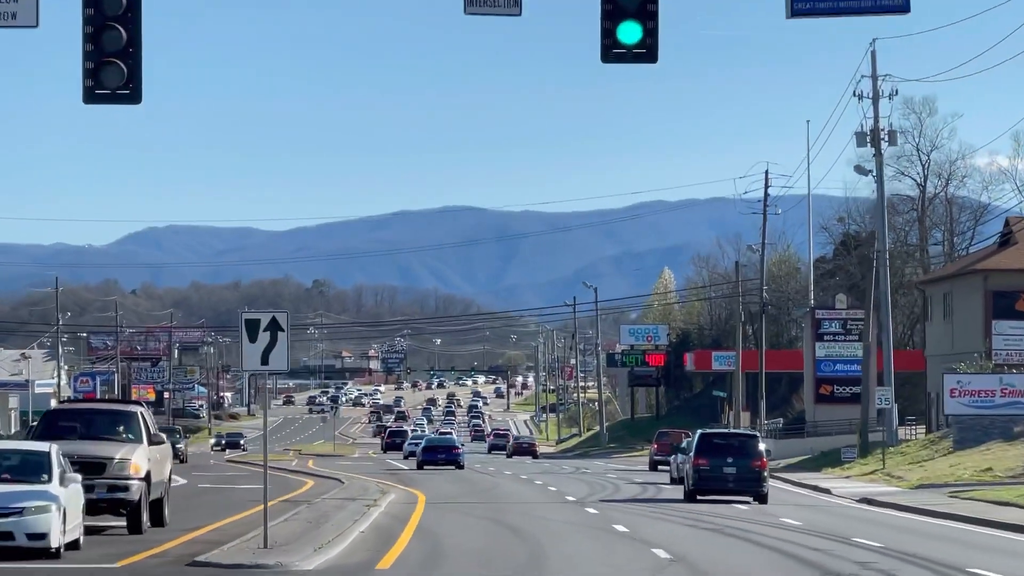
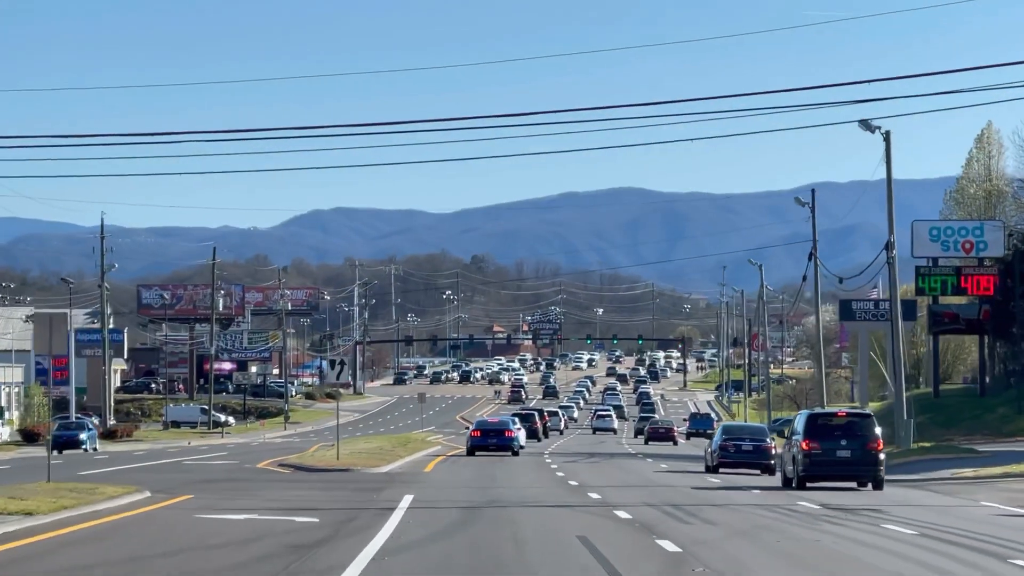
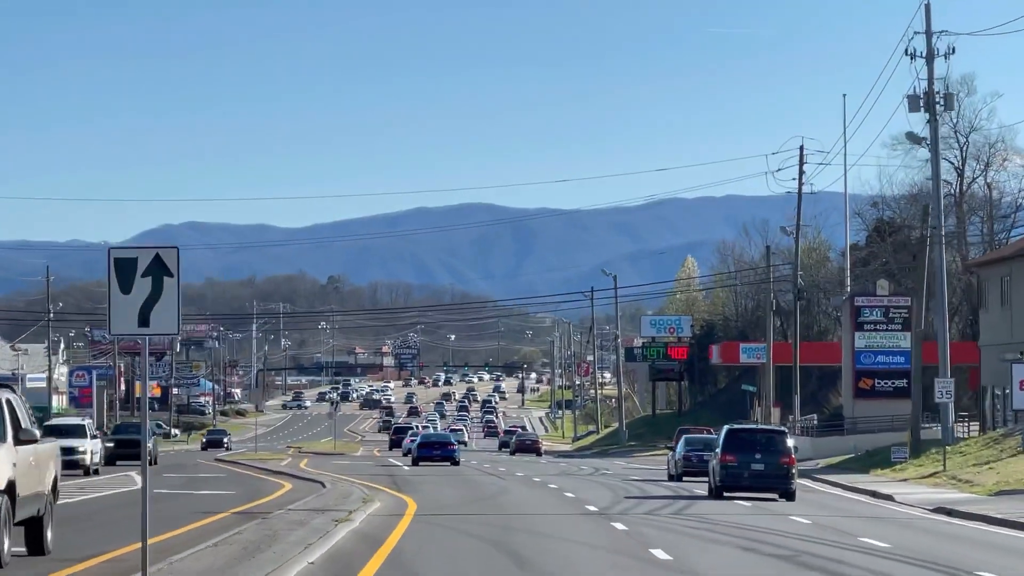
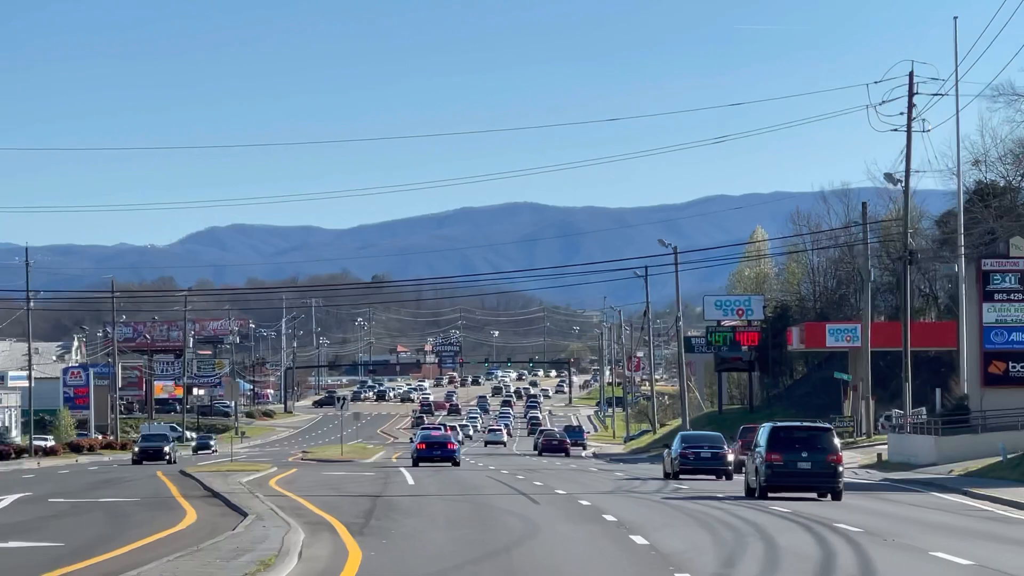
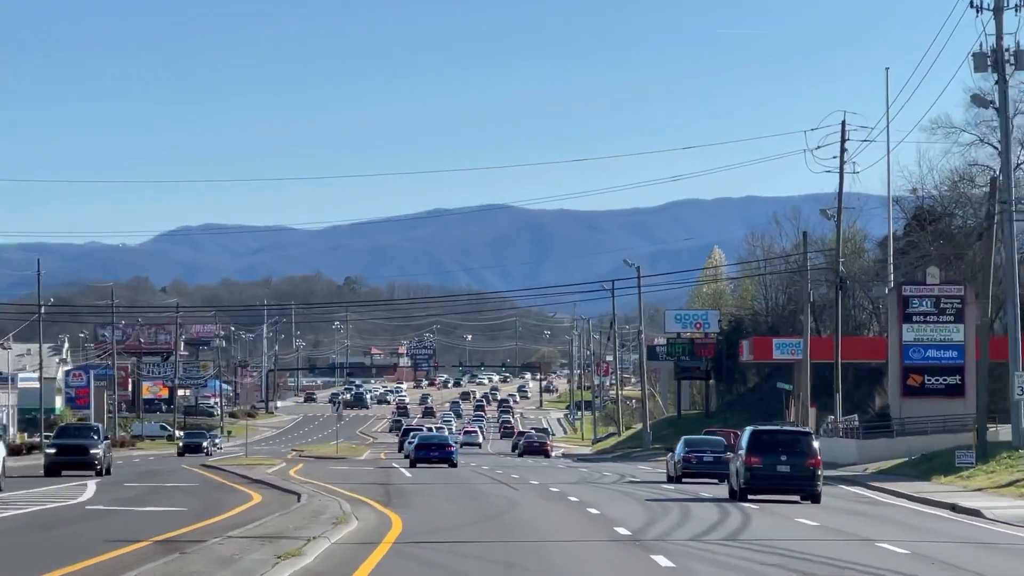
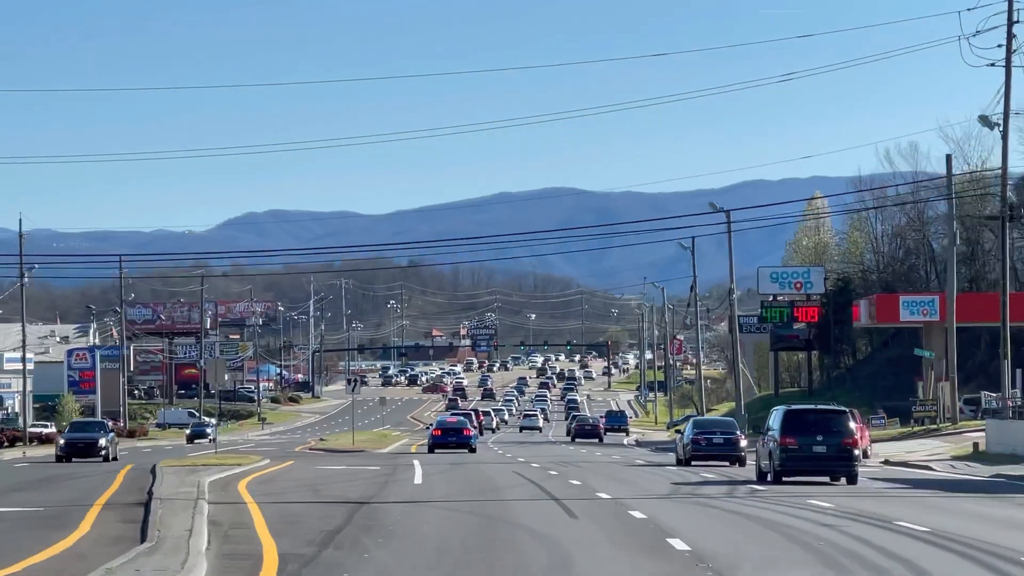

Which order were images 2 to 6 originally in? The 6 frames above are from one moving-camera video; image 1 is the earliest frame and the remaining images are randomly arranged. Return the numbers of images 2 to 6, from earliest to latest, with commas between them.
3, 5, 4, 6, 2
